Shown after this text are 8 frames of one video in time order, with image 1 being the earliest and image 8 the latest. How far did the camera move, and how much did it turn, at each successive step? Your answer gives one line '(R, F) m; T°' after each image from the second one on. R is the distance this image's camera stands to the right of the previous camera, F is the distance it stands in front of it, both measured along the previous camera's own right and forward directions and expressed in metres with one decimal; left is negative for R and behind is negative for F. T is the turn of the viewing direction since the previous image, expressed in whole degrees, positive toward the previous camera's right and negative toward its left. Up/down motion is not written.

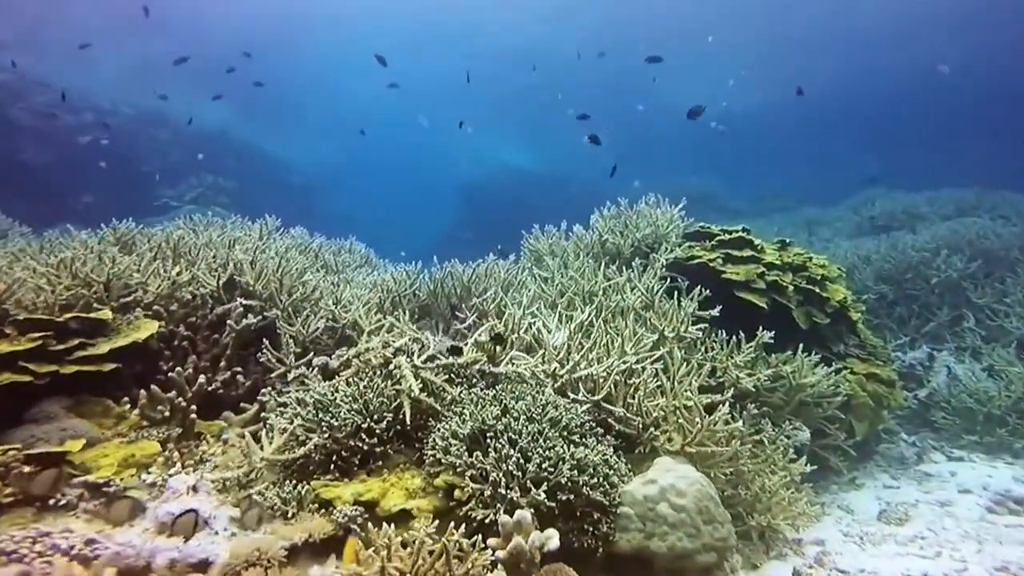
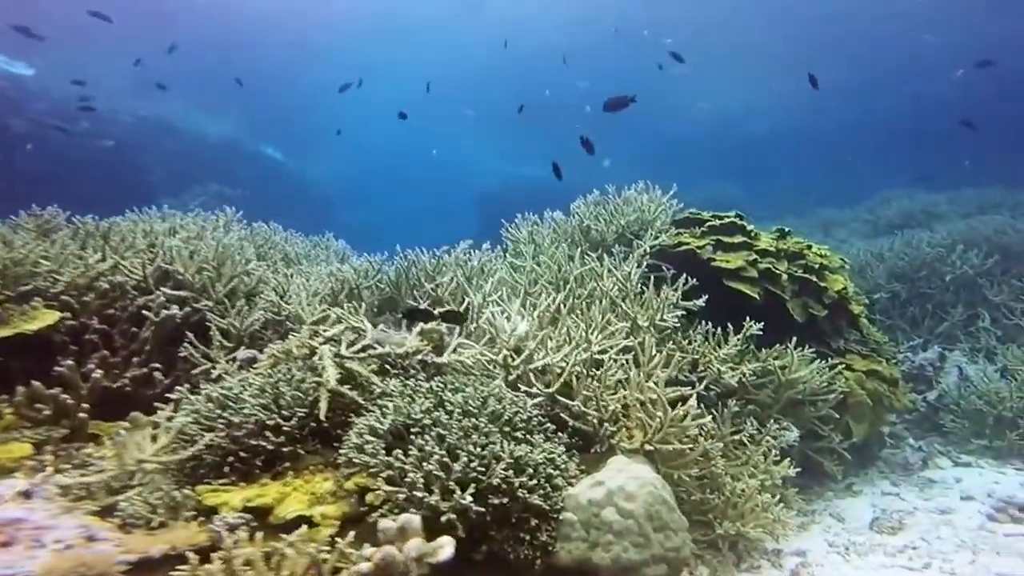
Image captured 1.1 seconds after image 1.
(+0.3, +0.4) m; -1°
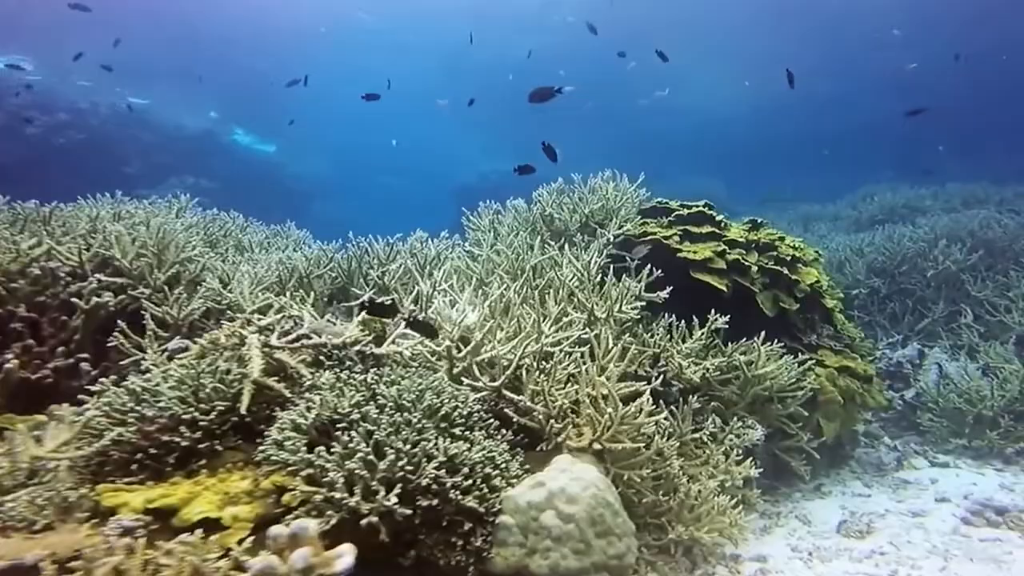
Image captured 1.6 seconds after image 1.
(+0.1, +0.2) m; +1°
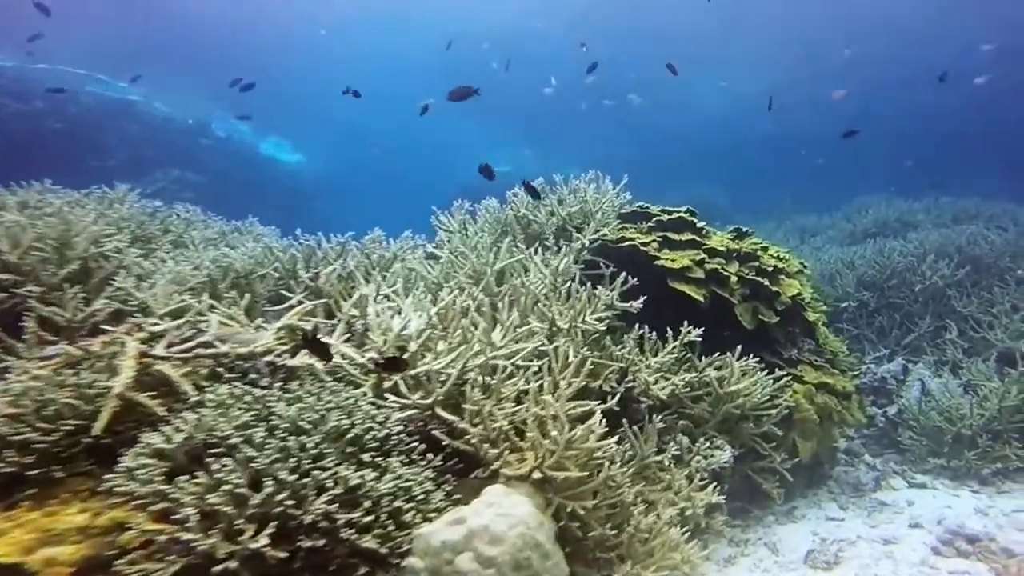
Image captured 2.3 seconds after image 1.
(+0.2, +0.4) m; 0°
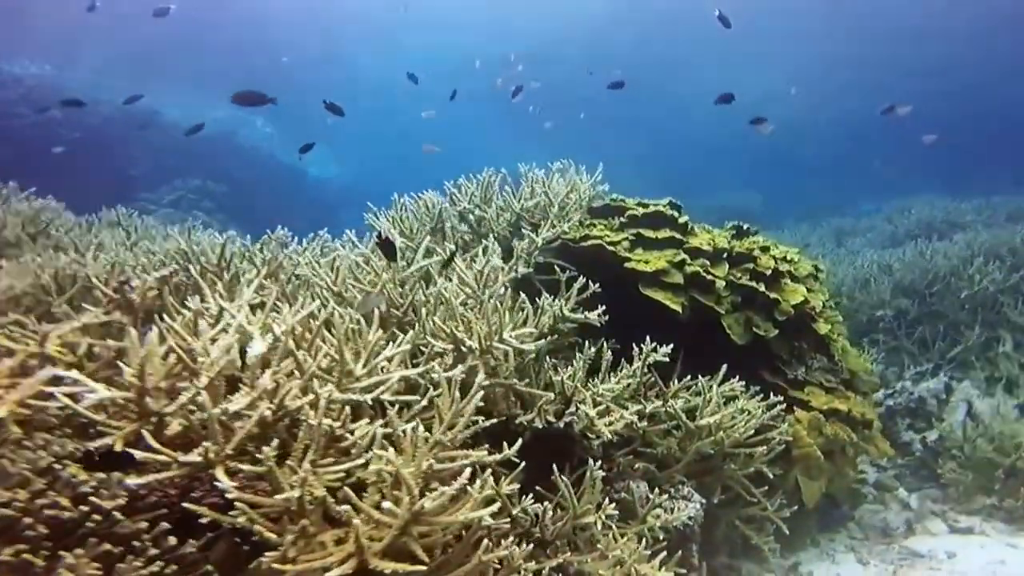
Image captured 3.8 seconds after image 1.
(+0.5, +0.9) m; -3°
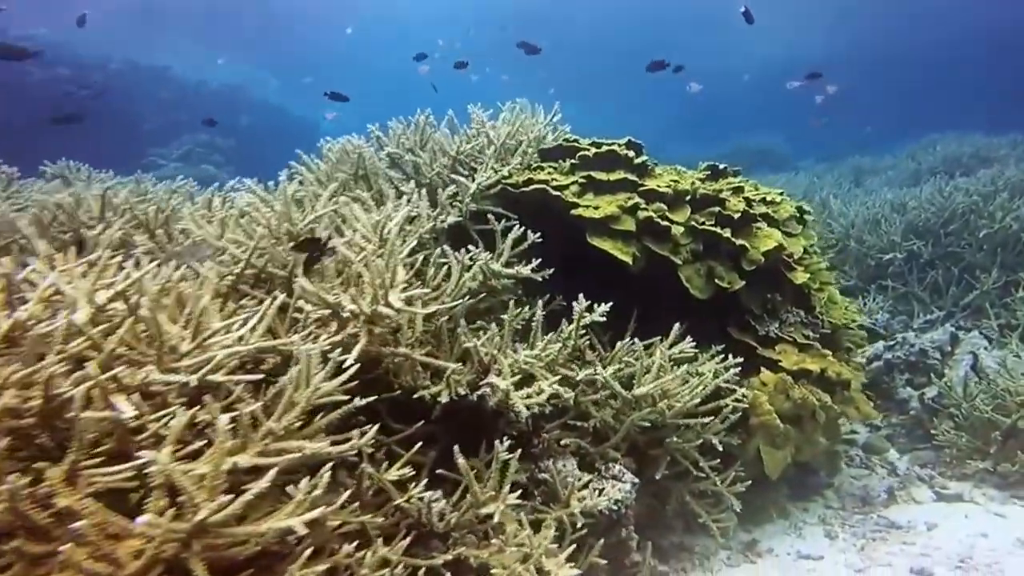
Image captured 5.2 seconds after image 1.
(+0.4, +0.4) m; -2°
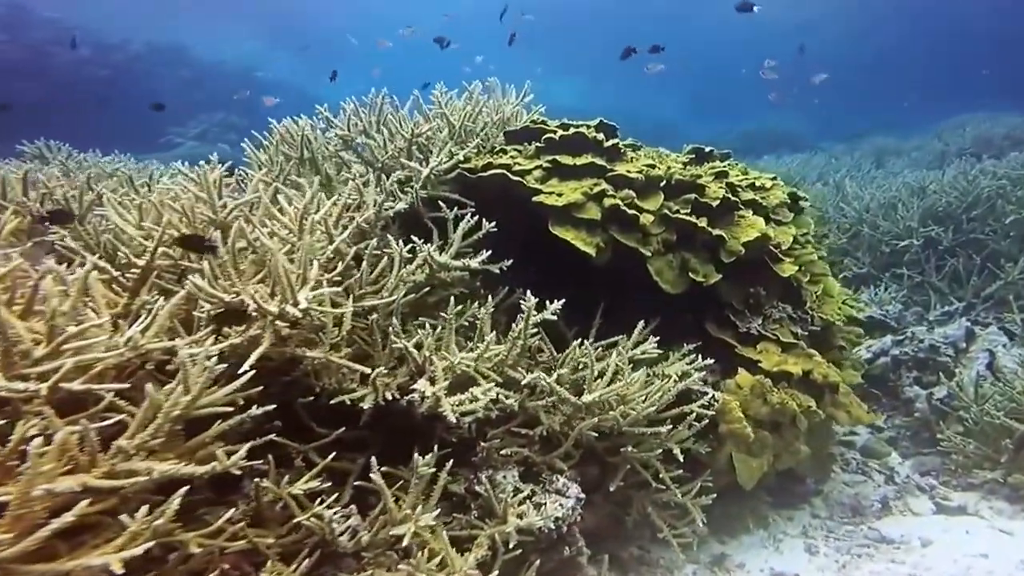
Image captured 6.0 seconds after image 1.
(+0.3, +0.3) m; -2°
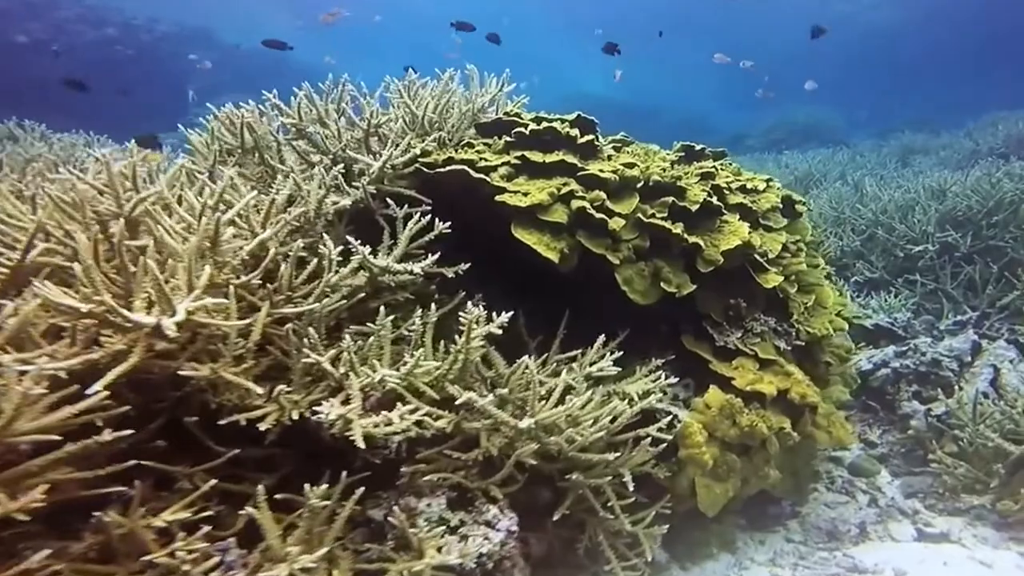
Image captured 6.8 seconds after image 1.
(+0.3, +0.2) m; -2°
